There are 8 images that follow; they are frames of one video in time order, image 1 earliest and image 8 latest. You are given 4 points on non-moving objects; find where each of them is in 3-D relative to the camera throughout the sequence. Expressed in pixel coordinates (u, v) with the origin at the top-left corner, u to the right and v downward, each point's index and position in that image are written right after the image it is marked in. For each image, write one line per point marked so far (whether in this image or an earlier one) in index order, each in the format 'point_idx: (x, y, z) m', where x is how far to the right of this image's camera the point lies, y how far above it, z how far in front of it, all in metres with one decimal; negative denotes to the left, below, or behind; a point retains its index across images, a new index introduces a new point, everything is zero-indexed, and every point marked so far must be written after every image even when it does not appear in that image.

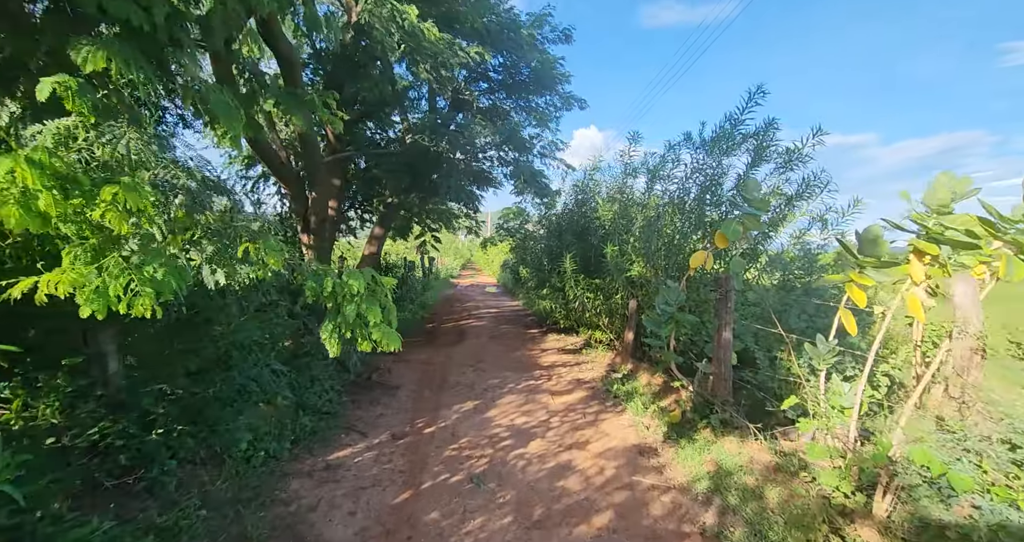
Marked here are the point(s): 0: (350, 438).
0: (-1.4, -1.4, +3.4) m
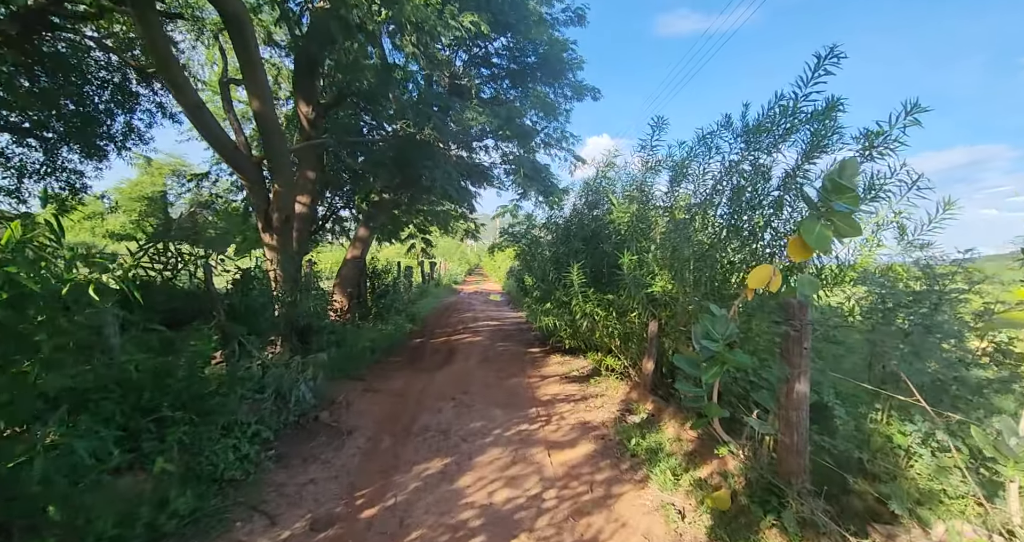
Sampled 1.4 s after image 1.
0: (-1.5, -1.5, +2.4) m
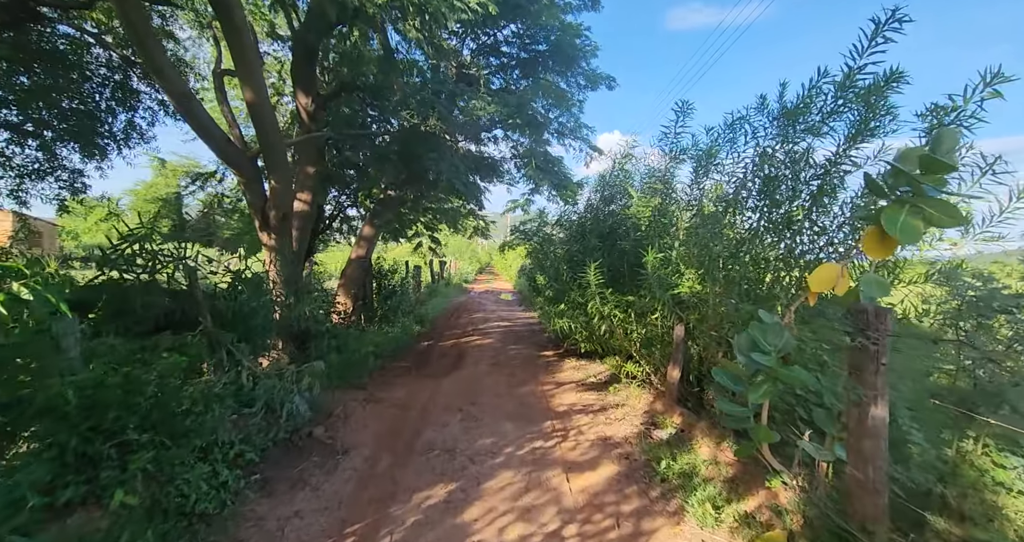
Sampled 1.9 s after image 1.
0: (-1.5, -1.5, +2.0) m
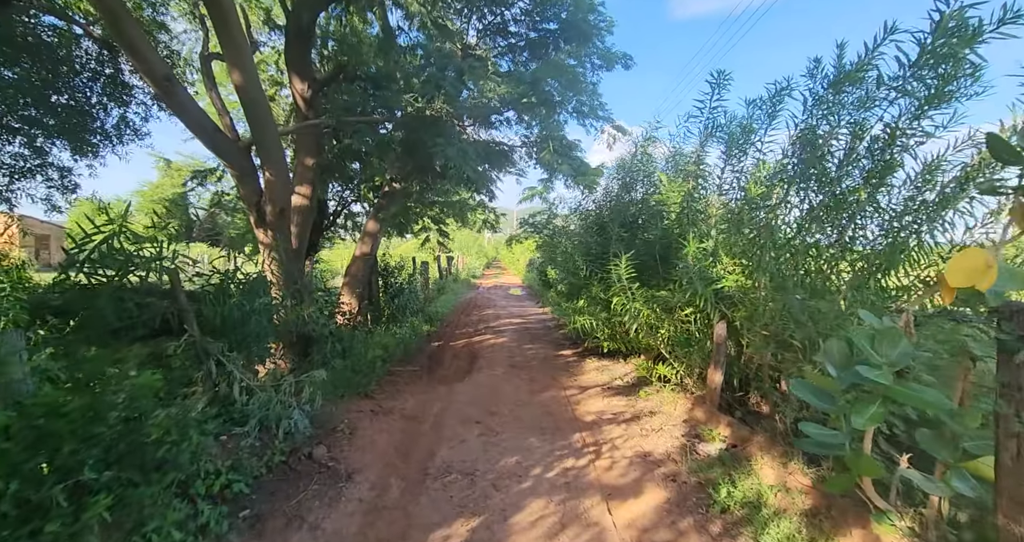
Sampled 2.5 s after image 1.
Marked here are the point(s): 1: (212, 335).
0: (-1.3, -1.5, +1.6) m
1: (-2.6, -0.6, +3.5) m
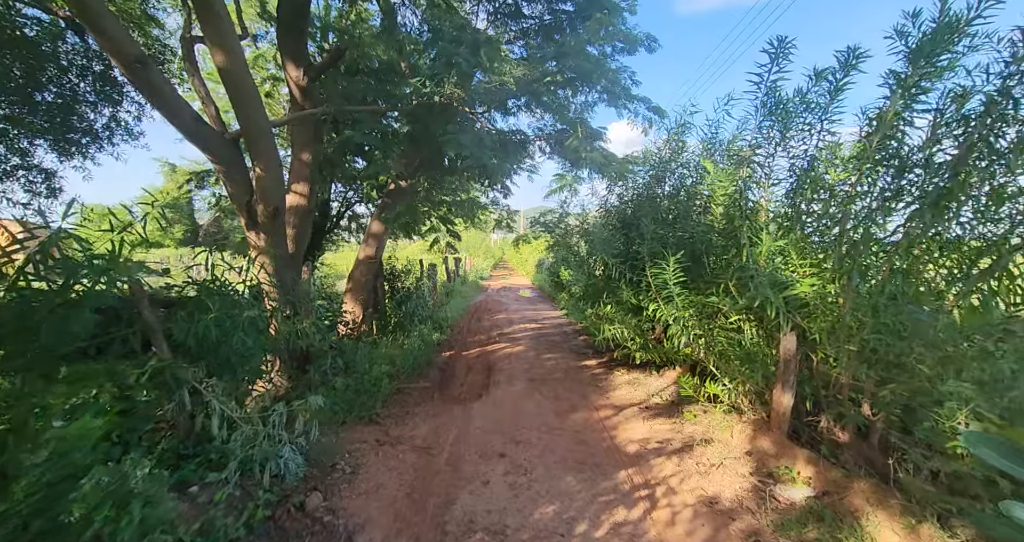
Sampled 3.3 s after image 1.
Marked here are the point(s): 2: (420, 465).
0: (-1.1, -1.6, +1.0) m
1: (-2.4, -0.6, +3.0) m
2: (-0.7, -1.5, +3.3) m
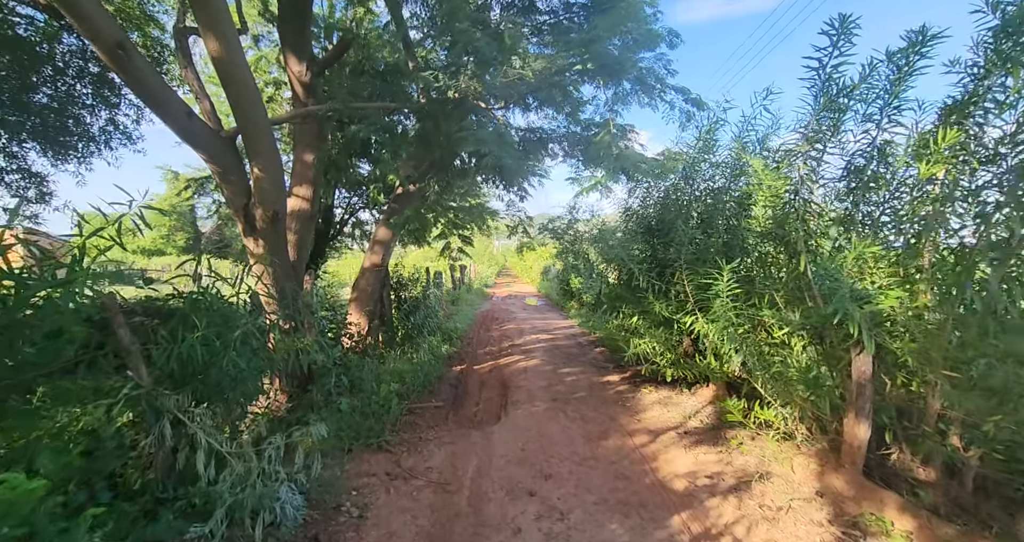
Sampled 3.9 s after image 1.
0: (-0.8, -1.6, +0.6) m
1: (-2.2, -0.7, +2.6) m
2: (-0.5, -1.6, +2.8) m
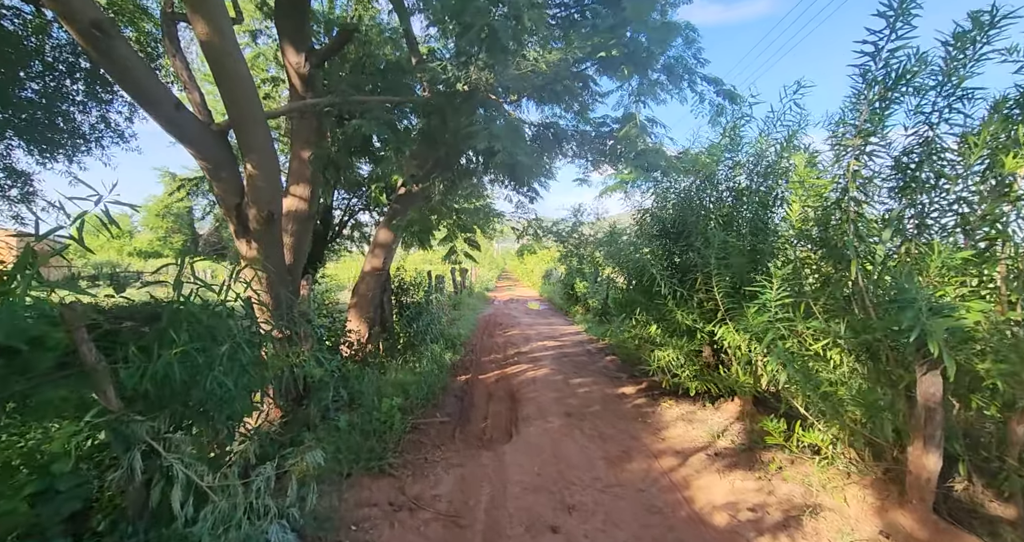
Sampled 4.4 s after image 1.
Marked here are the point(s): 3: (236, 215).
0: (-0.7, -1.6, +0.2) m
1: (-2.0, -0.7, +2.2) m
2: (-0.4, -1.7, +2.5) m
3: (-2.8, +0.6, +4.2) m
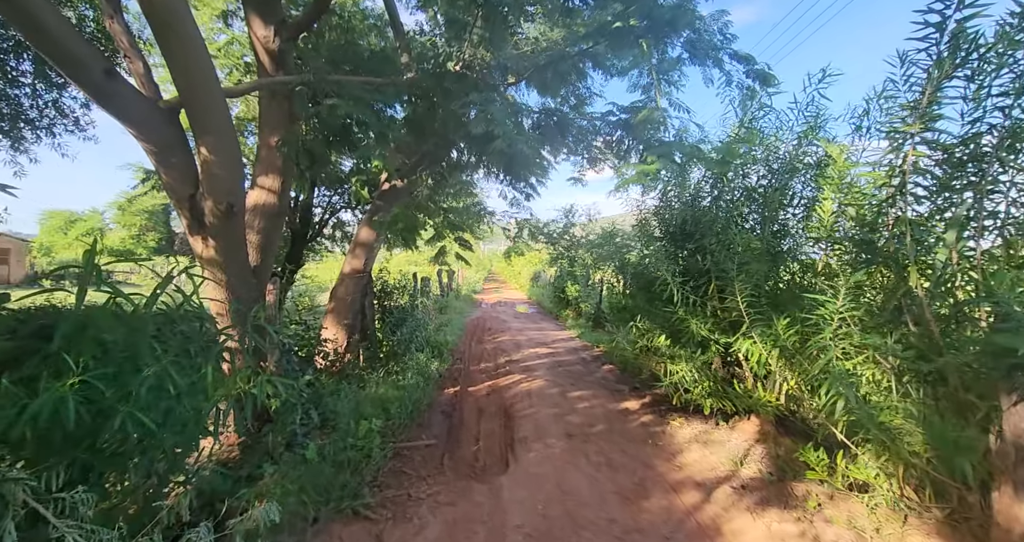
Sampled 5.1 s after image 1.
0: (-0.6, -1.7, -0.3) m
1: (-2.0, -0.8, +1.7) m
2: (-0.4, -1.7, +2.0) m
3: (-2.9, +0.6, +3.6) m
